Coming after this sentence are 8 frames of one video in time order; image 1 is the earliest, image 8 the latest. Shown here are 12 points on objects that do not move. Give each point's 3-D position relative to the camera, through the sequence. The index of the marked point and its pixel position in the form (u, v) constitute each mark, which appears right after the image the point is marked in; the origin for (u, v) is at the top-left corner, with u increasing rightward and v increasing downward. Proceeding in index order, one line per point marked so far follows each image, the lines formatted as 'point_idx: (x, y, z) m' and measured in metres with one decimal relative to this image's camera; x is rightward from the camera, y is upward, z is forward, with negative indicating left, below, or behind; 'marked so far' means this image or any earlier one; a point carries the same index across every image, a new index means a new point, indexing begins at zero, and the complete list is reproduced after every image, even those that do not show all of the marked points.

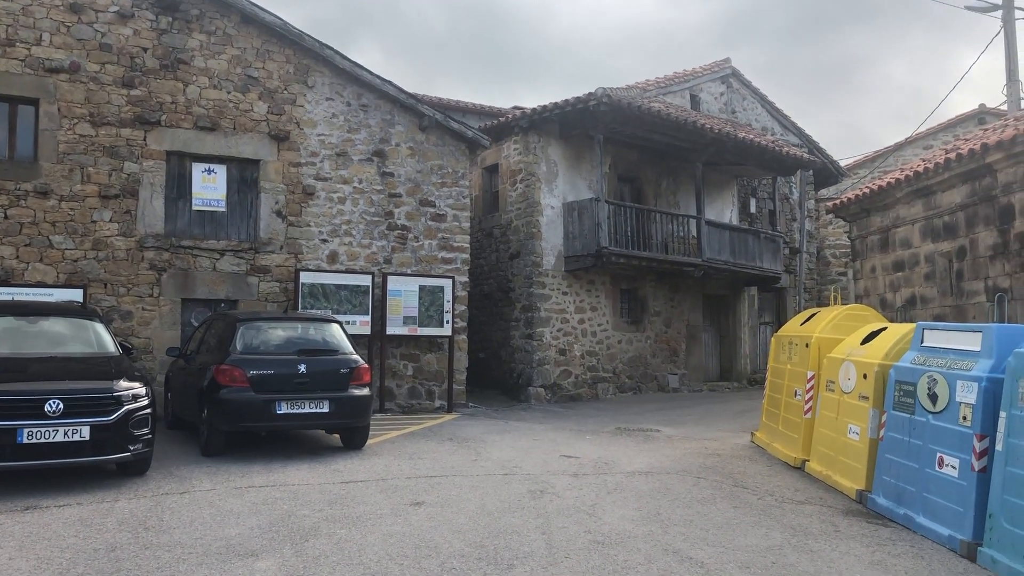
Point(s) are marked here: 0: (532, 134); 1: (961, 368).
0: (+0.3, +2.1, +12.6) m
1: (+2.4, -0.4, +5.0) m
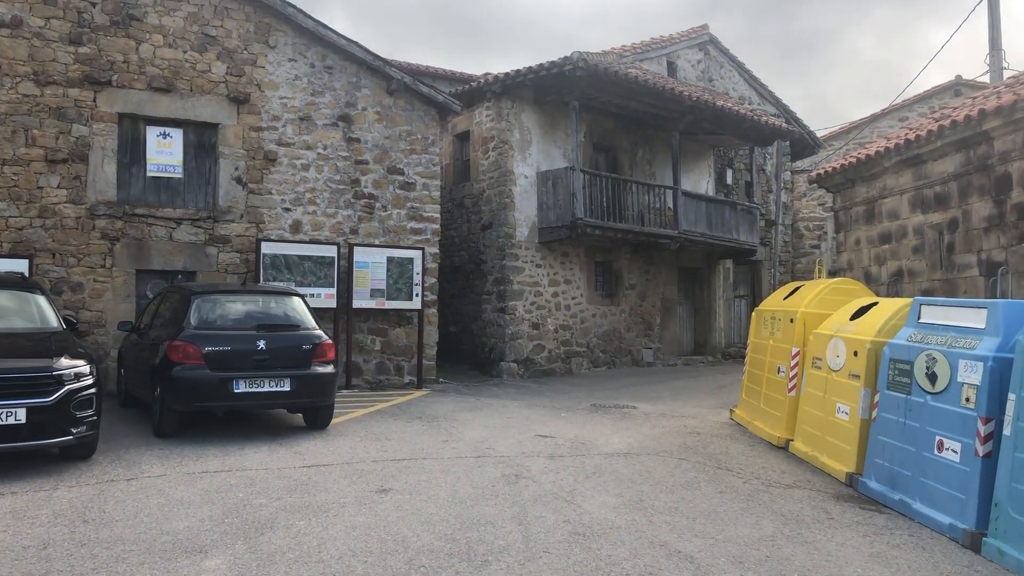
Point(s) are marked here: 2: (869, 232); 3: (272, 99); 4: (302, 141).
0: (-0.1, +2.5, +12.2) m
1: (+2.3, -0.3, +4.7) m
2: (+3.2, +0.5, +8.4) m
3: (-2.6, +2.1, +10.3) m
4: (-2.3, +1.6, +10.4) m
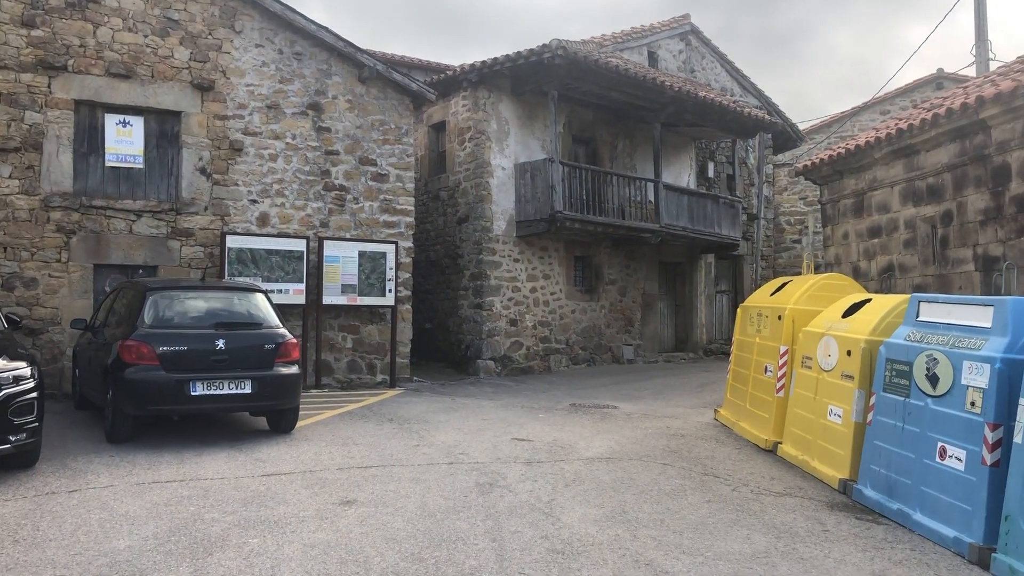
0: (-0.4, +2.5, +11.8) m
1: (+2.1, -0.3, +4.4) m
2: (+3.0, +0.5, +8.1) m
3: (-2.9, +2.1, +9.9) m
4: (-2.6, +1.7, +10.0) m
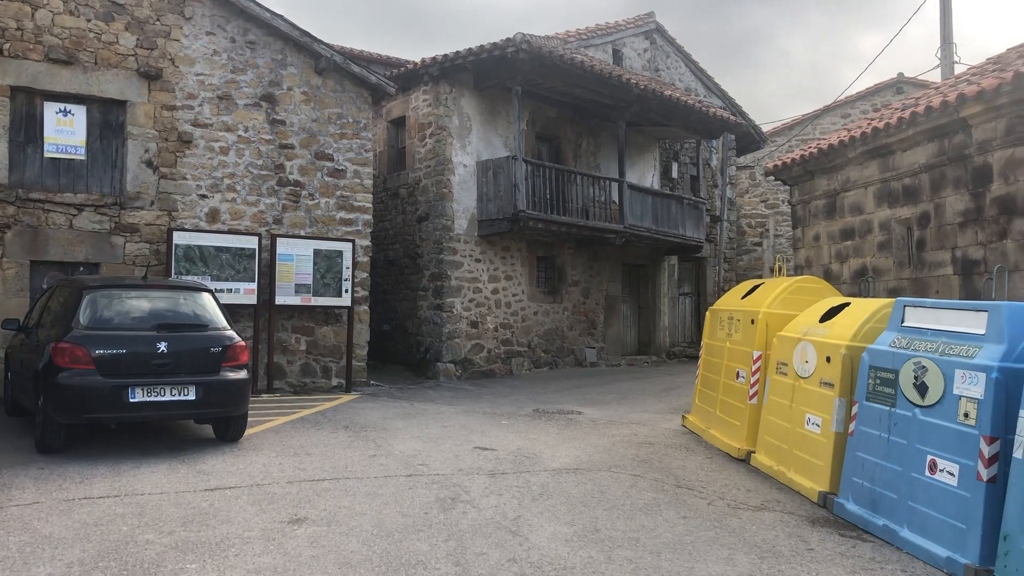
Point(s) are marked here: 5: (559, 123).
0: (-0.8, +2.5, +11.4) m
1: (+2.0, -0.3, +4.2) m
2: (+2.7, +0.5, +7.9) m
3: (-3.3, +2.1, +9.4) m
4: (-3.0, +1.7, +9.6) m
5: (+0.6, +2.3, +12.9) m
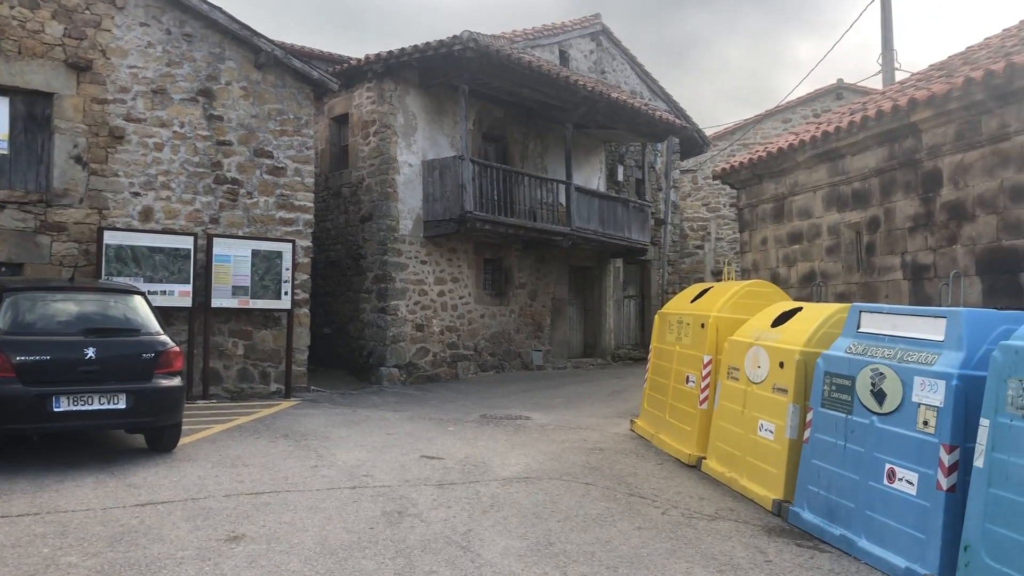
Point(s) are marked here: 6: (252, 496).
0: (-1.5, +2.5, +11.2) m
1: (+1.8, -0.3, +4.1) m
2: (+2.2, +0.5, +7.9) m
3: (-3.8, +2.1, +9.0) m
4: (-3.5, +1.7, +9.2) m
5: (-0.1, +2.2, +12.7) m
6: (-1.4, -1.1, +4.9) m
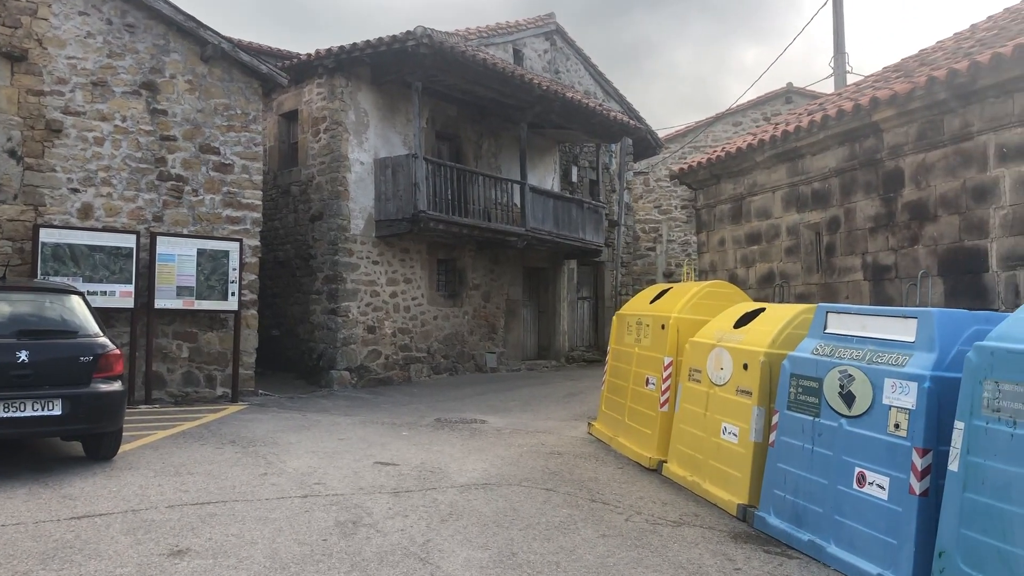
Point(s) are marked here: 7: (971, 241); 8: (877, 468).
0: (-2.0, +2.5, +10.9) m
1: (+1.6, -0.3, +4.0) m
2: (+1.9, +0.5, +7.8) m
3: (-4.2, +2.1, +8.6) m
4: (-3.9, +1.7, +8.8) m
5: (-0.7, +2.2, +12.6) m
6: (-1.6, -1.1, +4.6) m
7: (+2.6, +0.3, +5.3) m
8: (+1.5, -0.8, +3.9) m
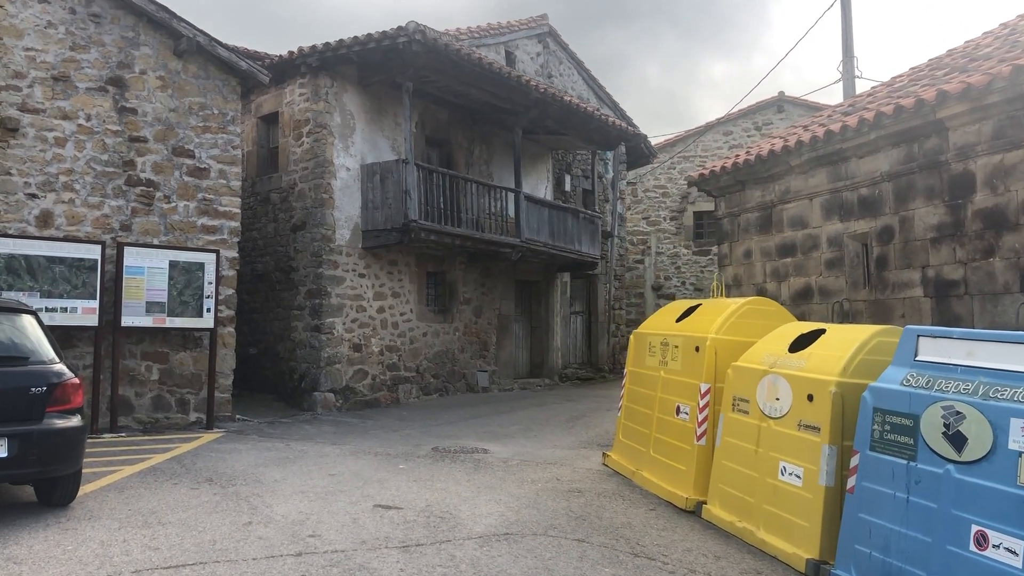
0: (-2.1, +2.3, +10.2) m
1: (+1.8, -0.4, +3.3) m
2: (+1.9, +0.3, +7.1) m
3: (-4.2, +2.0, +7.8) m
4: (-3.9, +1.5, +8.0) m
5: (-0.8, +2.0, +11.8) m
6: (-1.4, -1.2, +3.8) m
7: (+2.7, +0.2, +4.6) m
8: (+1.7, -0.8, +3.2) m
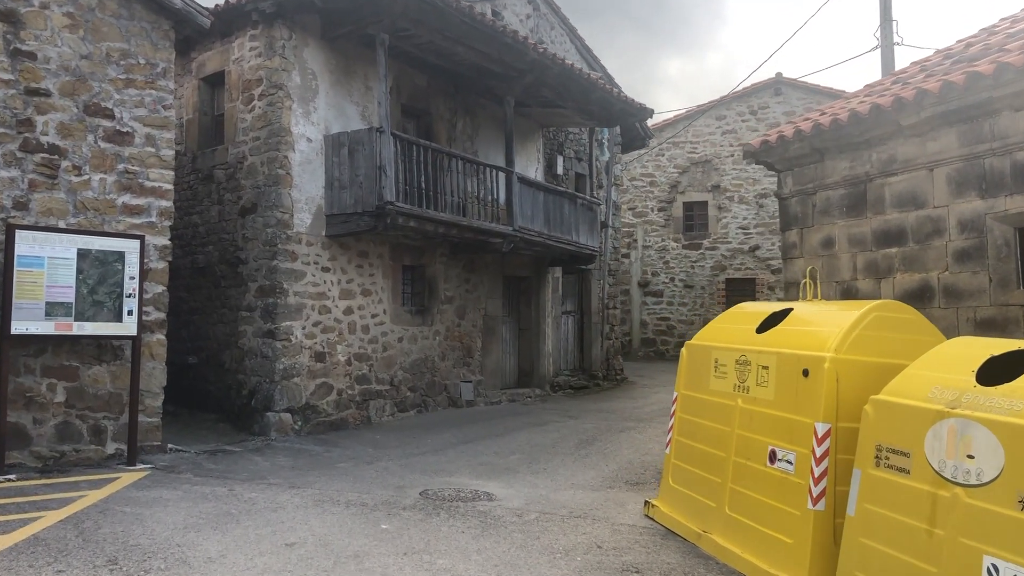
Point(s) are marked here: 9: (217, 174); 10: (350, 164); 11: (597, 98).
0: (-2.1, +2.3, +8.4) m
1: (+2.1, -0.4, +1.7) m
2: (+2.0, +0.4, +5.5) m
3: (-4.1, +2.0, +5.9) m
4: (-3.8, +1.6, +6.1) m
5: (-0.9, +2.1, +10.1) m
6: (-1.2, -1.2, +2.1) m
7: (+2.9, +0.2, +3.0) m
8: (+2.0, -0.8, +1.6) m
9: (-2.9, +1.1, +9.1) m
10: (-1.5, +1.1, +8.5) m
11: (+1.0, +2.2, +11.1) m
